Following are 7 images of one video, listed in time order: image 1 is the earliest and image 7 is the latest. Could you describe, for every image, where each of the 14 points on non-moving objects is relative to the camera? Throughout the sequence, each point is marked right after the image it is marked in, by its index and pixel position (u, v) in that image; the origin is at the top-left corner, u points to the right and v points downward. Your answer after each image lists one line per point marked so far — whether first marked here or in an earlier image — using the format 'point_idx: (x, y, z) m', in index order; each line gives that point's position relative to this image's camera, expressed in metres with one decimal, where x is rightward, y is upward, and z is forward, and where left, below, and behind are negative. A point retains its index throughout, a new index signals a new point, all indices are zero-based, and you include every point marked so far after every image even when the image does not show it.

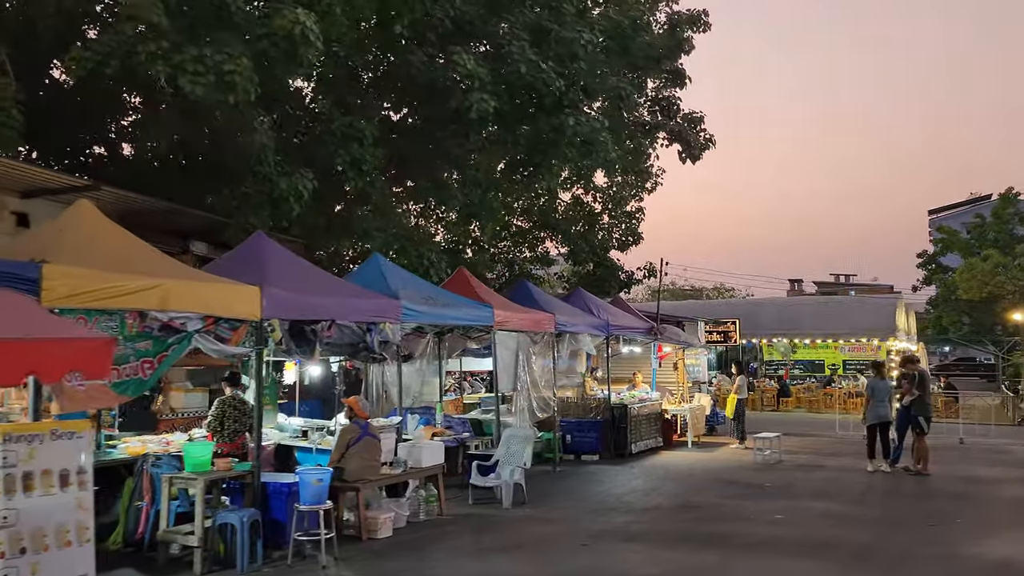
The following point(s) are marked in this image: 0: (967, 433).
0: (+9.6, -3.1, +17.6) m
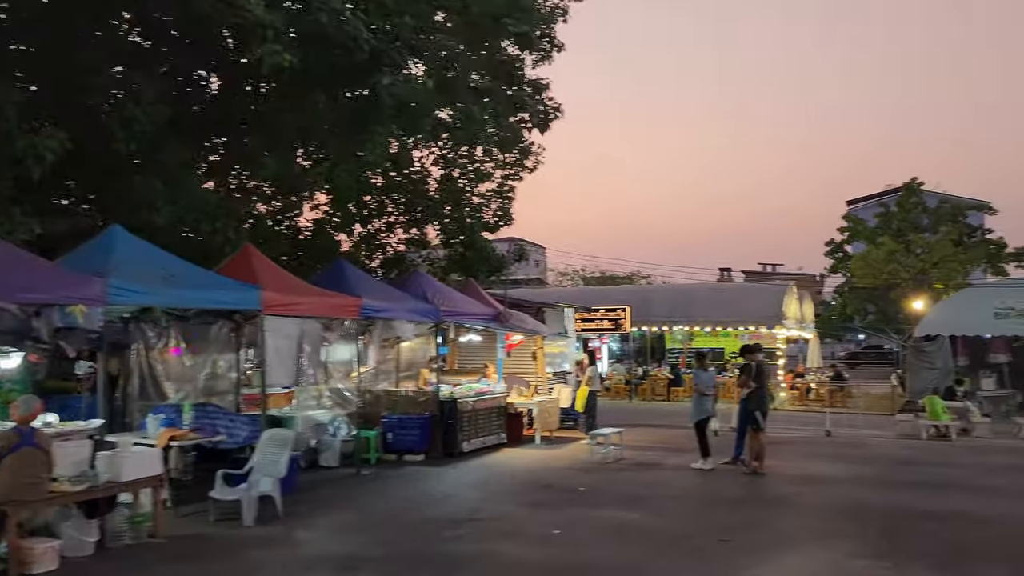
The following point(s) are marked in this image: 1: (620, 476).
0: (+6.6, -2.8, +16.9) m
1: (+1.4, -2.5, +11.0) m
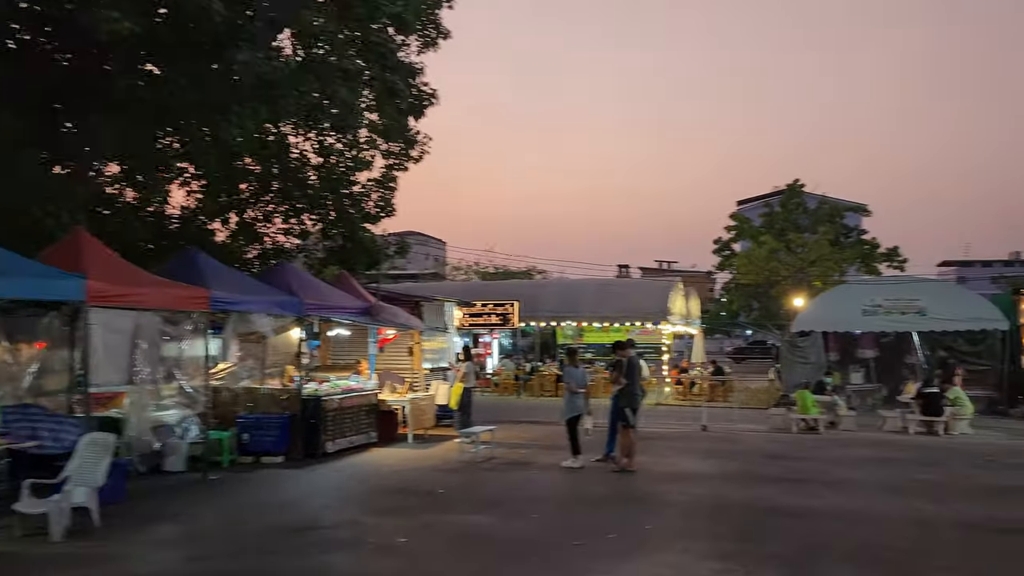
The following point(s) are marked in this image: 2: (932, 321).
0: (+4.1, -2.7, +17.0) m
1: (-0.3, -2.4, +10.6) m
2: (+9.9, -0.8, +19.7) m
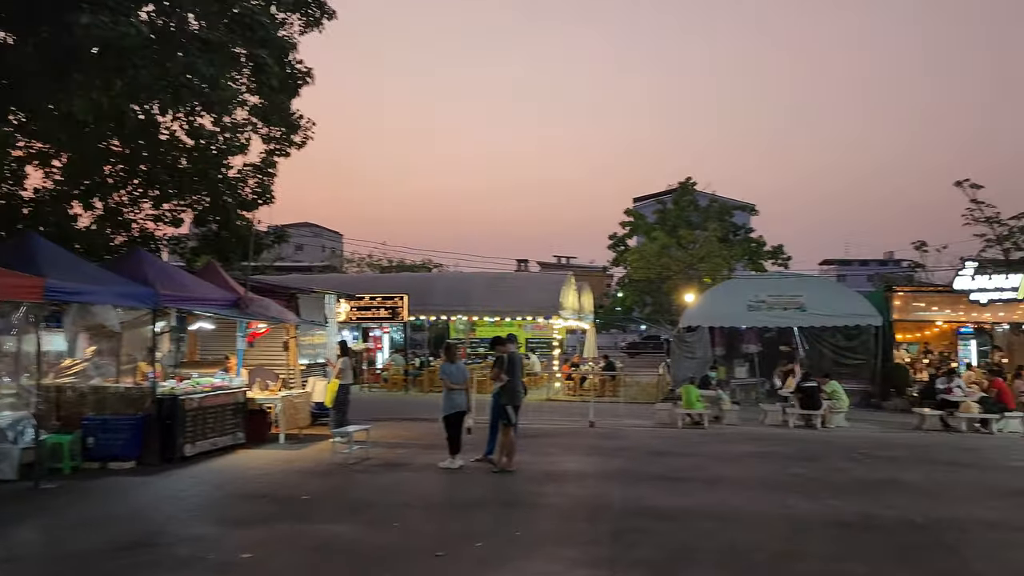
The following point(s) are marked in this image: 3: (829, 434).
0: (+1.8, -2.6, +16.9) m
1: (-1.8, -2.3, +9.9) m
2: (+7.3, -0.7, +20.2) m
3: (+5.6, -2.6, +14.8) m
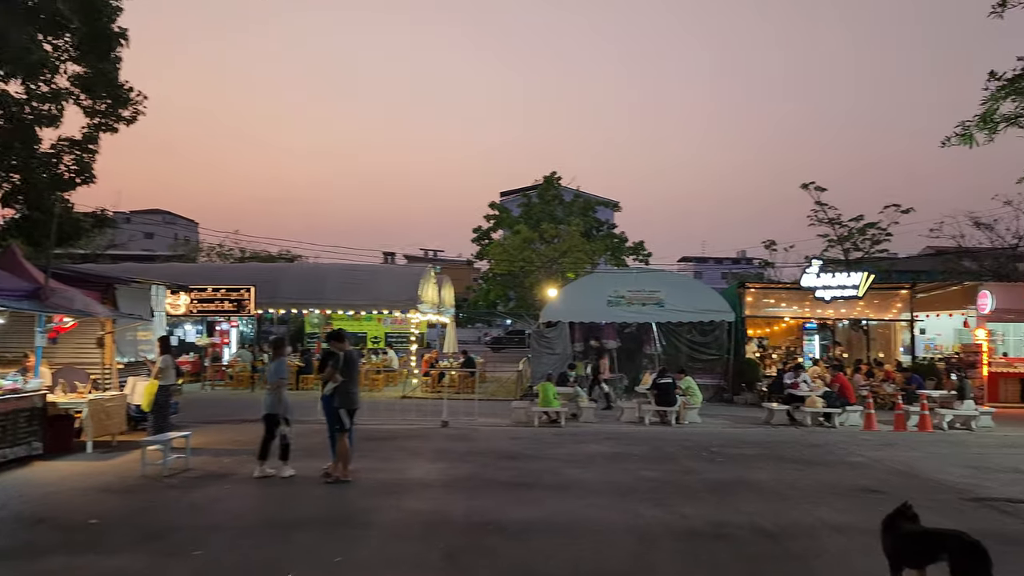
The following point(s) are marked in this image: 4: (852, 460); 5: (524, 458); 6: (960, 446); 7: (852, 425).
0: (-1.1, -2.4, +16.1) m
1: (-3.6, -2.2, +8.7) m
2: (+3.8, -0.6, +20.3) m
3: (+3.0, -2.5, +14.7) m
4: (+4.5, -2.3, +11.0) m
5: (+0.2, -2.2, +11.0) m
6: (+6.7, -2.4, +12.5) m
7: (+6.5, -2.6, +16.0) m
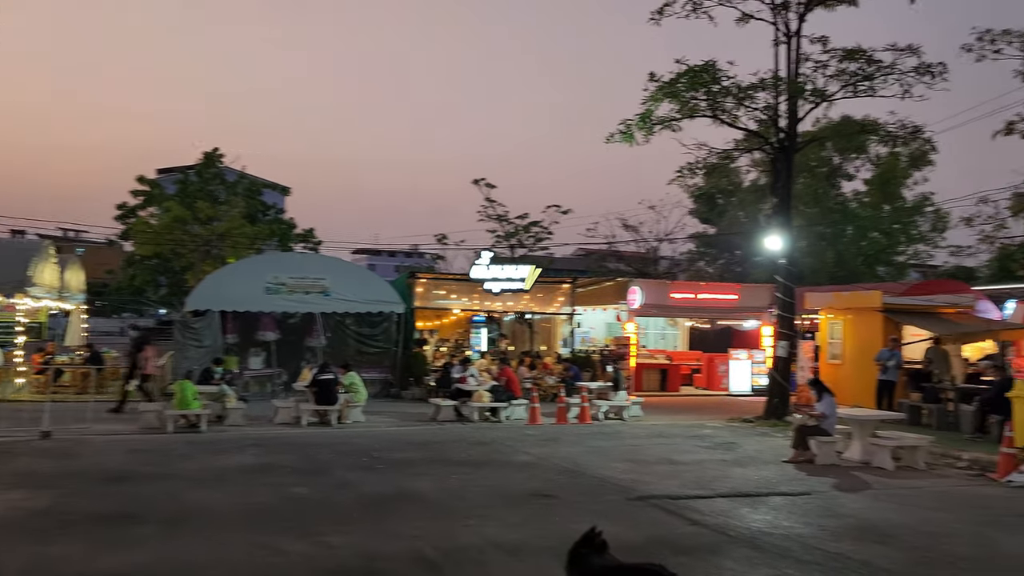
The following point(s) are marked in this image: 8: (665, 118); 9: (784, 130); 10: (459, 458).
0: (-7.0, -2.1, +13.1) m
1: (-6.5, -1.9, +5.3) m
2: (-4.0, -0.3, +18.8) m
3: (-2.7, -2.3, +13.3) m
4: (+0.1, -2.1, +10.4) m
5: (-3.9, -2.0, +8.8) m
6: (+1.6, -2.3, +12.7) m
7: (+0.1, -2.5, +15.8) m
8: (+2.7, +3.0, +14.6) m
9: (+5.1, +2.9, +15.5) m
10: (-0.6, -2.1, +10.5) m
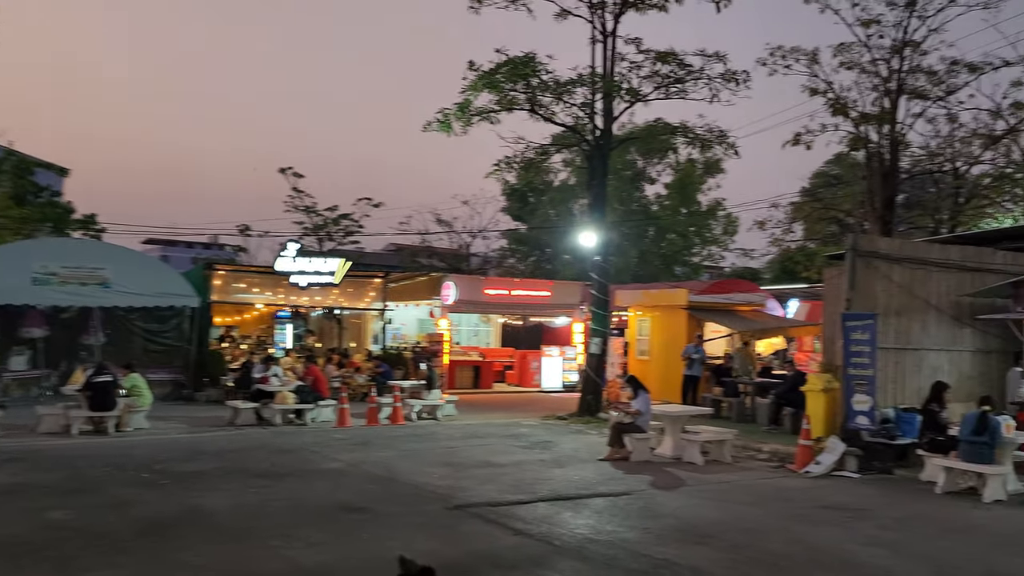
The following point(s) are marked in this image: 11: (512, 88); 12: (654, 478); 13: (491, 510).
0: (-9.7, -1.9, +10.6) m
1: (-7.4, -1.7, +3.1) m
2: (-7.9, -0.1, +16.8) m
3: (-5.5, -2.2, +11.8) m
4: (-2.1, -2.1, +9.6) m
5: (-5.7, -1.9, +7.1) m
6: (-1.2, -2.2, +12.1) m
7: (-3.3, -2.4, +14.8) m
8: (-0.5, +3.0, +14.2) m
9: (+1.6, +3.0, +15.6) m
10: (-2.9, -2.0, +9.4) m
11: (0.0, +3.3, +13.9) m
12: (+1.6, -2.1, +9.2) m
13: (-0.2, -2.0, +7.4) m
